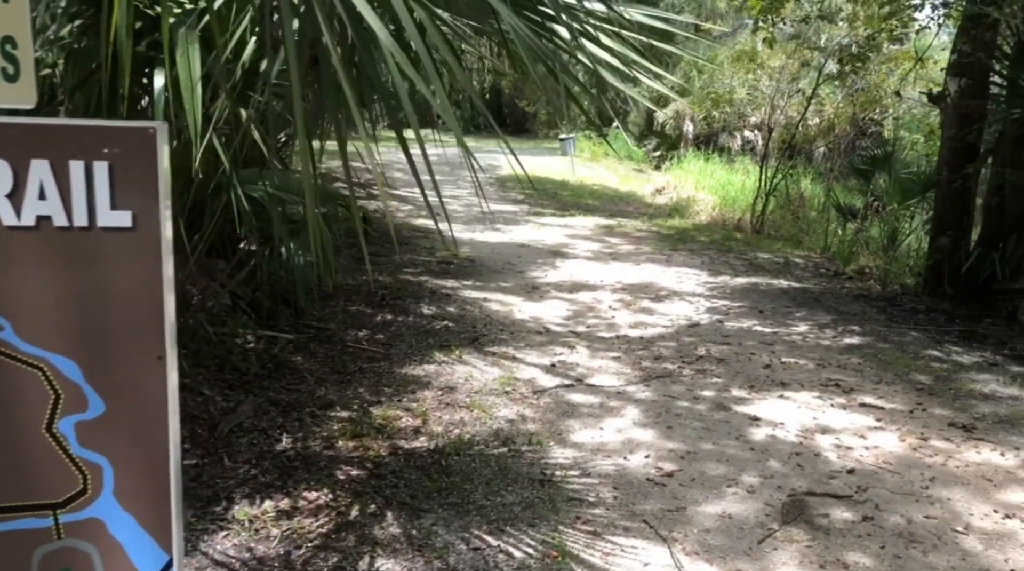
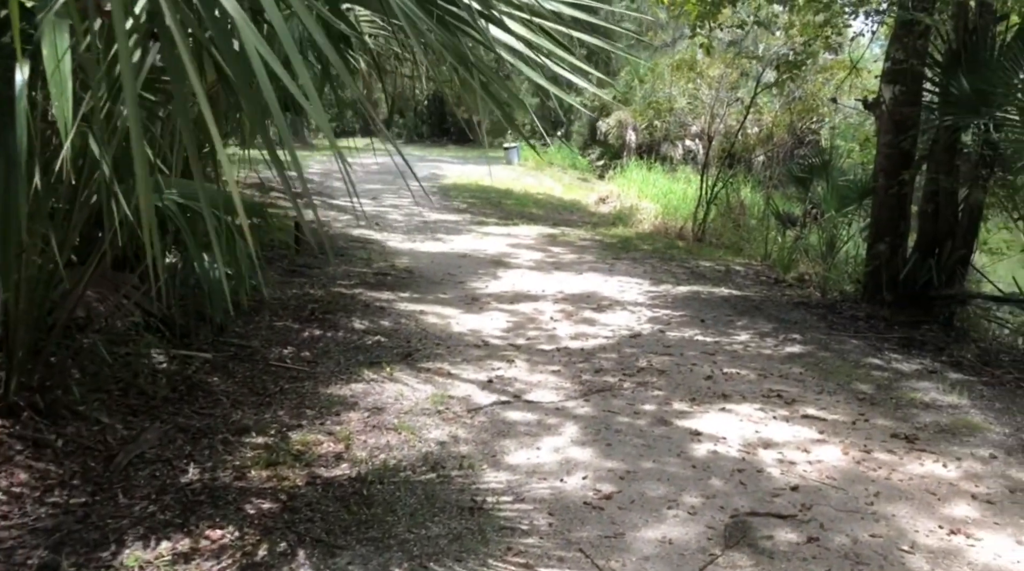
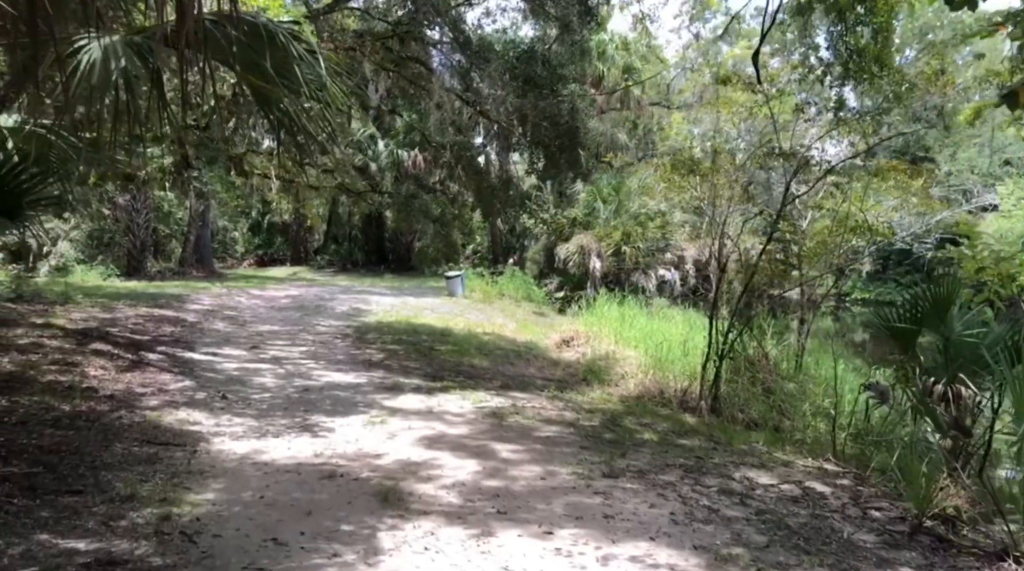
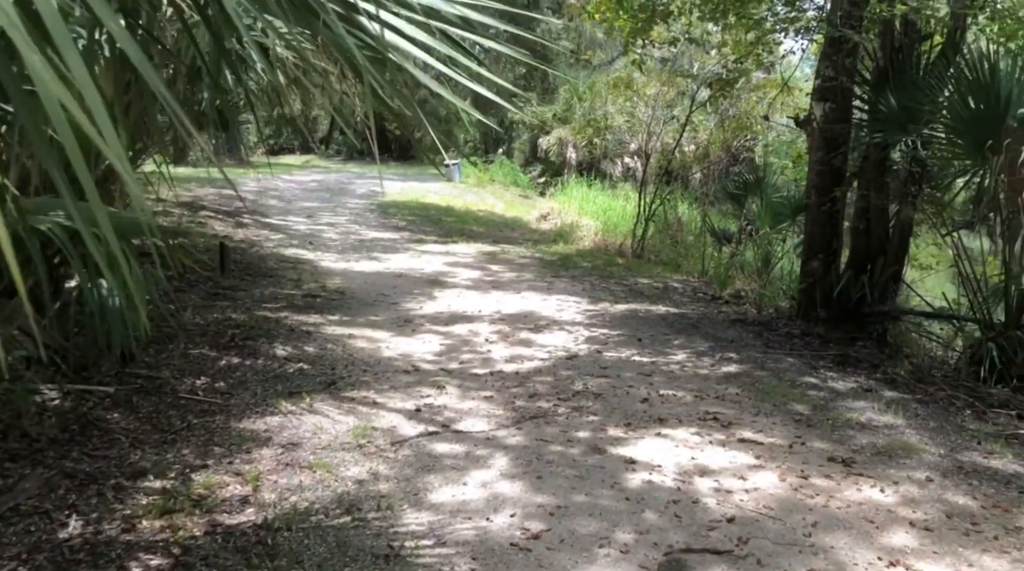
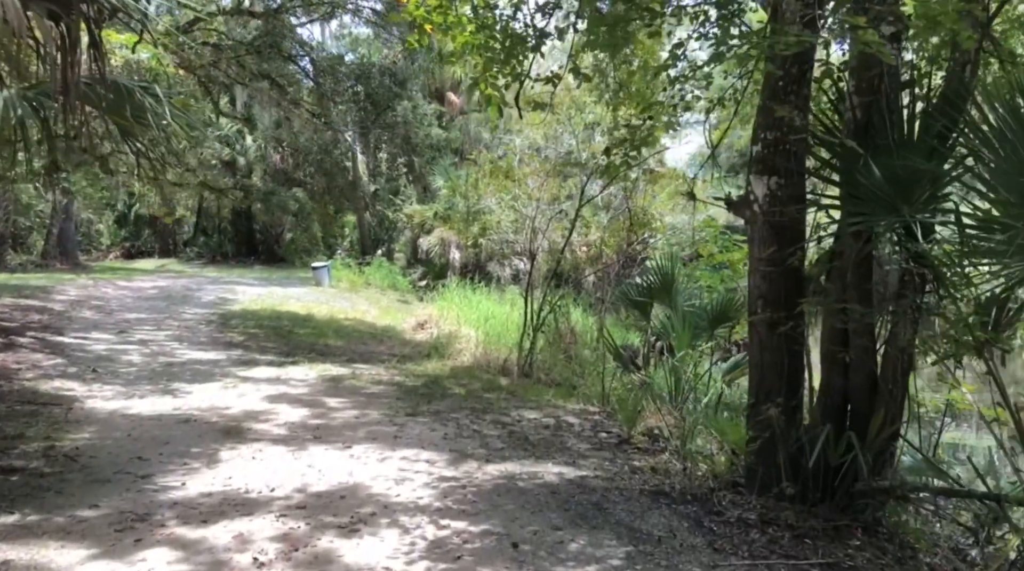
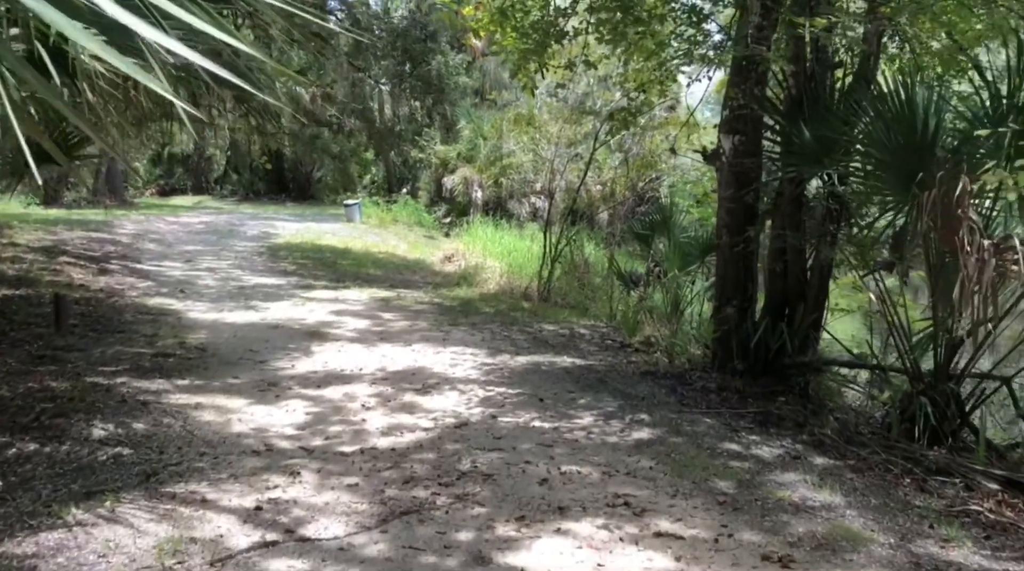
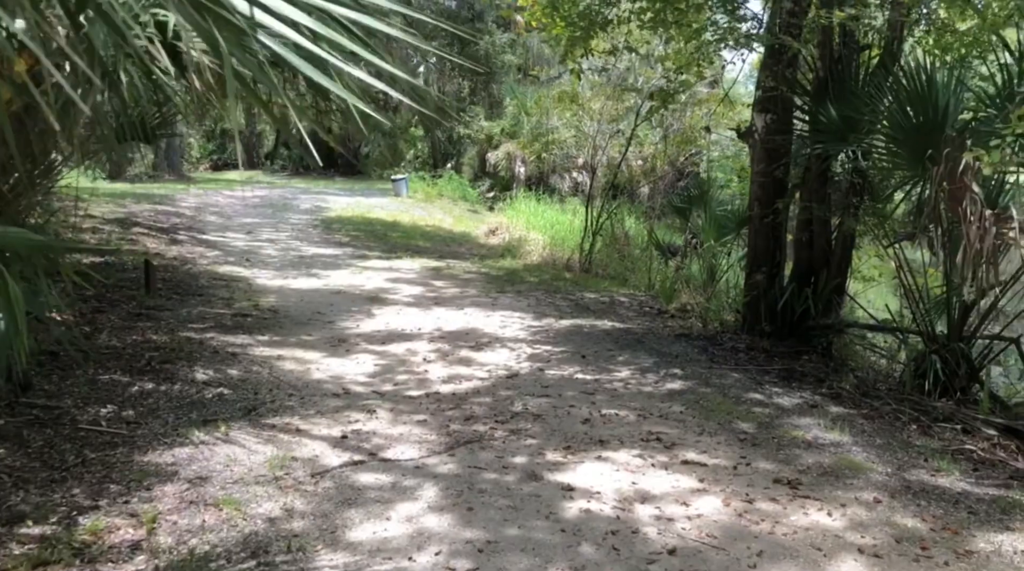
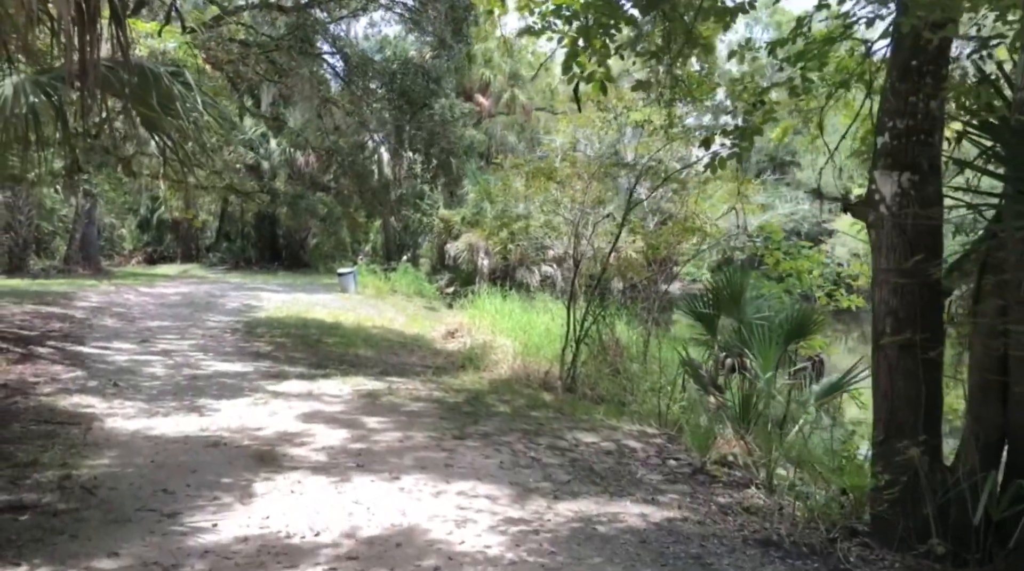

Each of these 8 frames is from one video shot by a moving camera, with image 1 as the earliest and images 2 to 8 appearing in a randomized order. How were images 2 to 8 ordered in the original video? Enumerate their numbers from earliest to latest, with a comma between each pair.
2, 4, 7, 6, 5, 8, 3
